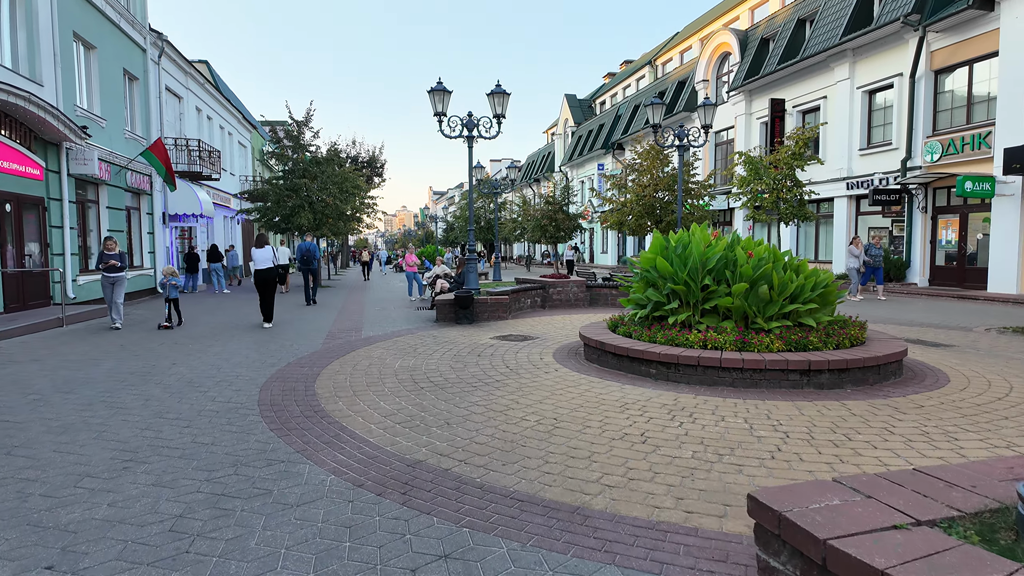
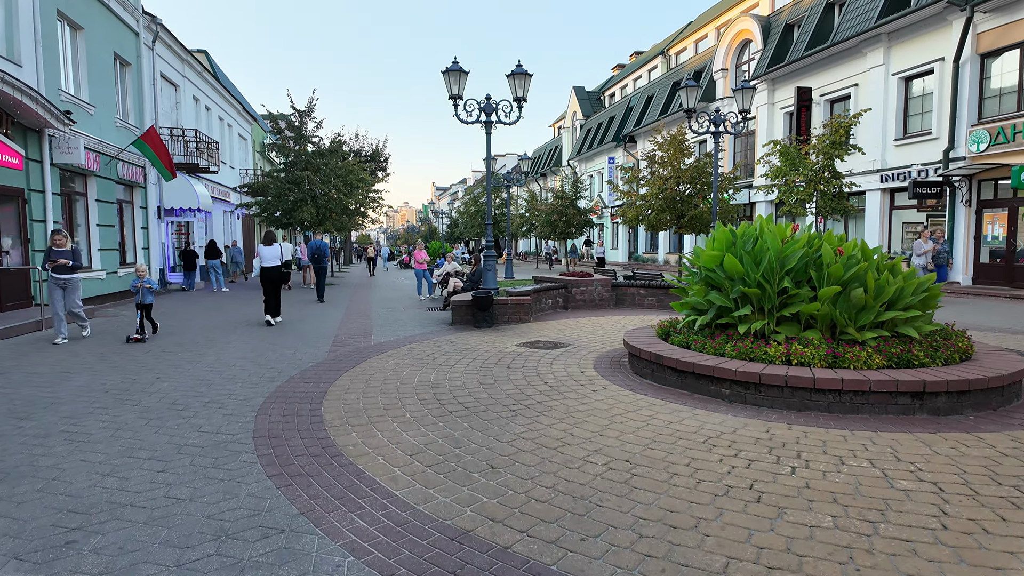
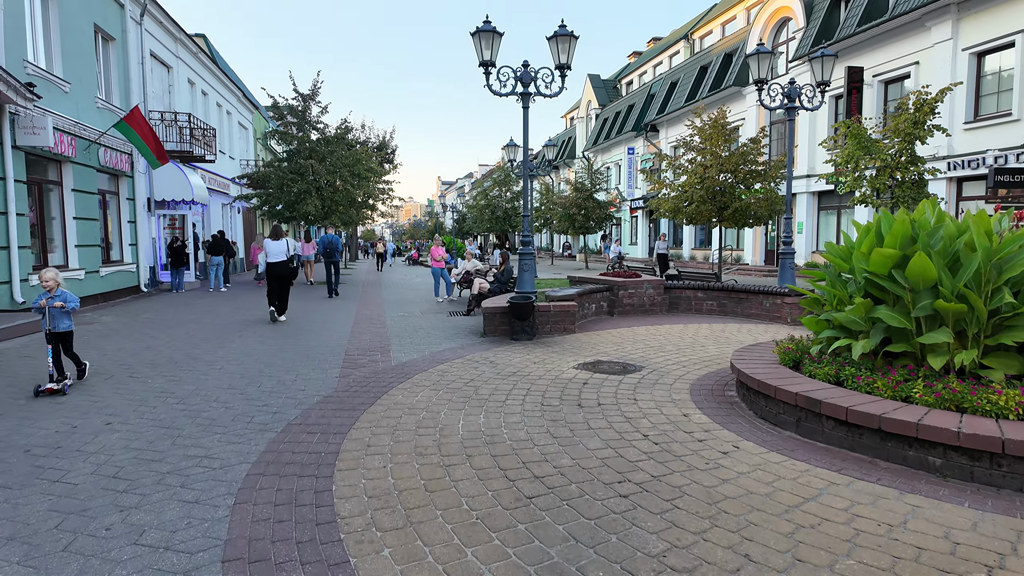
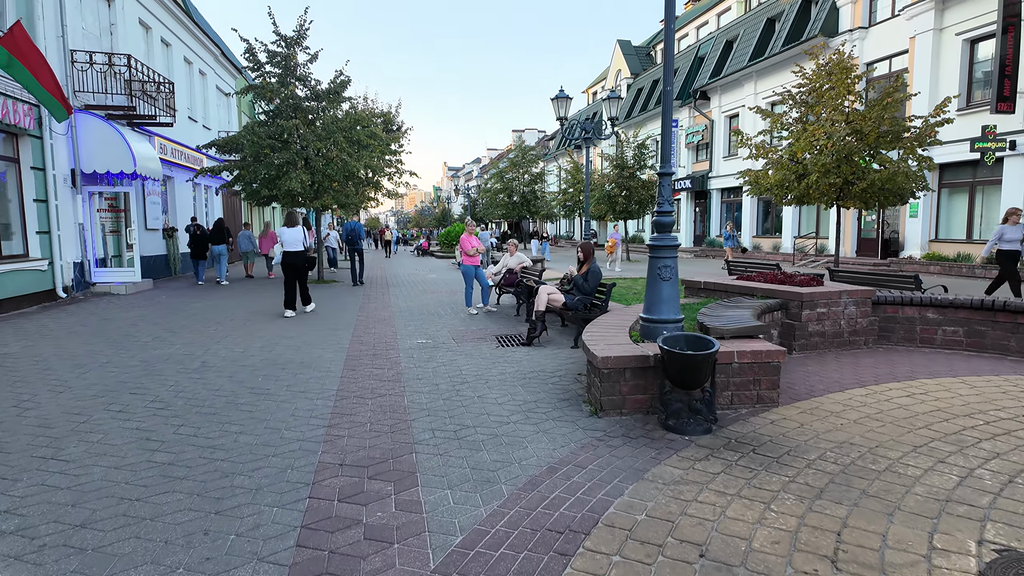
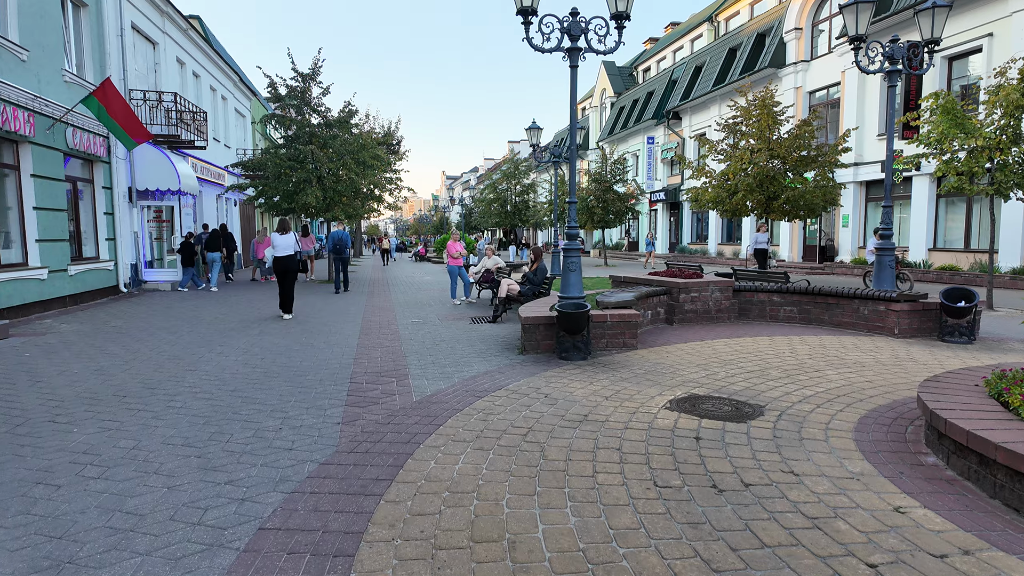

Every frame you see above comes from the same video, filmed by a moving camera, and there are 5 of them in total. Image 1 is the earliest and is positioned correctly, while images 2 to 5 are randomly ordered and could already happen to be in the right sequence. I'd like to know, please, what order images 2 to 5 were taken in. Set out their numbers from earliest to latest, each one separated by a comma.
2, 3, 5, 4
